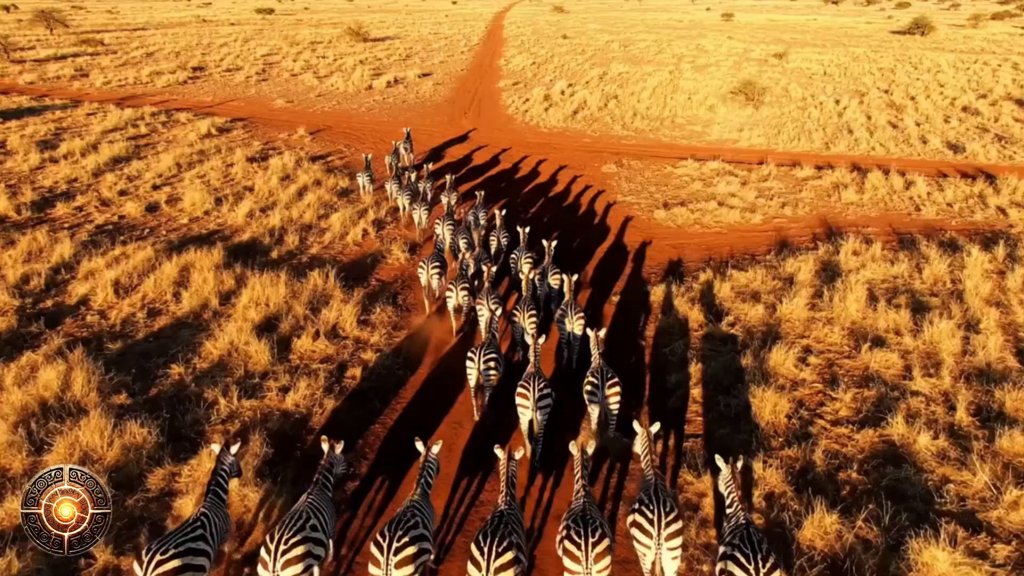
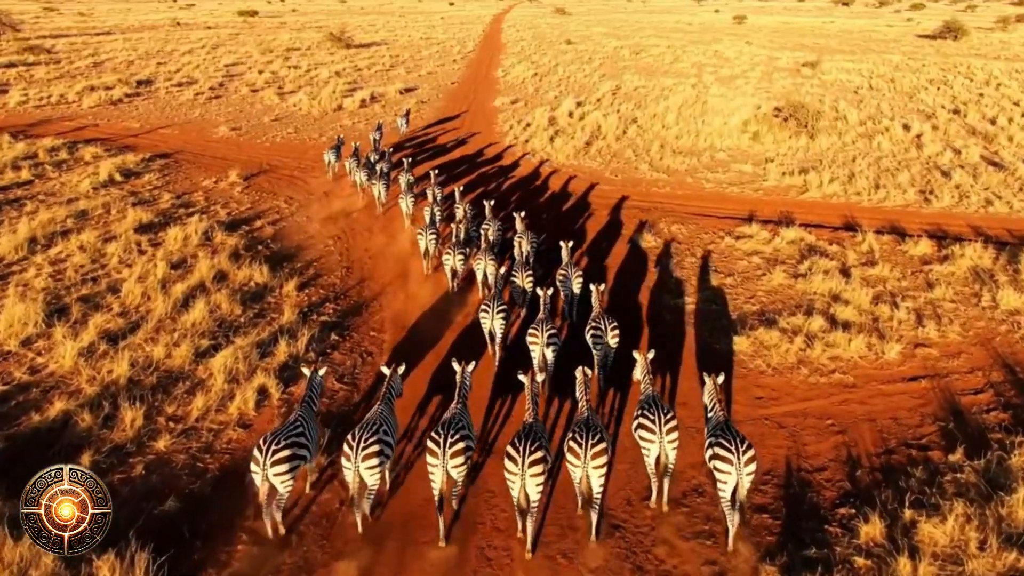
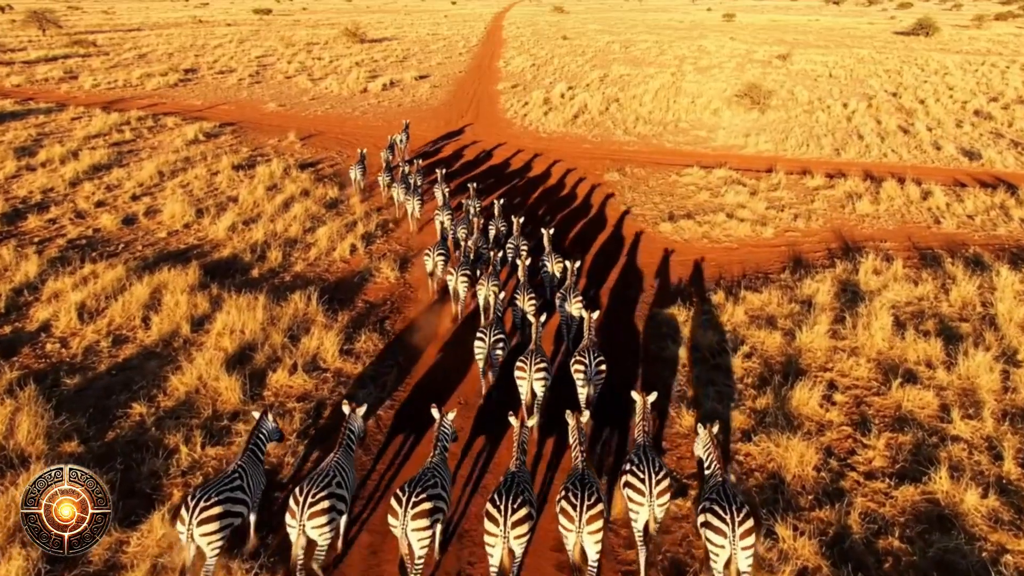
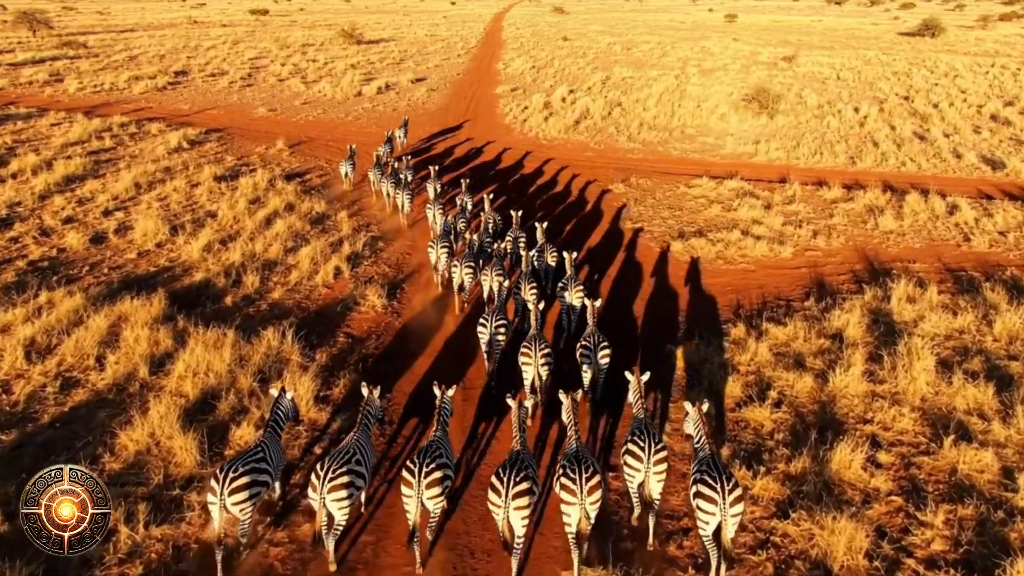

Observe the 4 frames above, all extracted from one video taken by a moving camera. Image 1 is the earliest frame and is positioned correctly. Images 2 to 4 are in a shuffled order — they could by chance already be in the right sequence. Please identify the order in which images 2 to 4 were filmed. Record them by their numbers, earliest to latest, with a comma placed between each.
3, 4, 2
